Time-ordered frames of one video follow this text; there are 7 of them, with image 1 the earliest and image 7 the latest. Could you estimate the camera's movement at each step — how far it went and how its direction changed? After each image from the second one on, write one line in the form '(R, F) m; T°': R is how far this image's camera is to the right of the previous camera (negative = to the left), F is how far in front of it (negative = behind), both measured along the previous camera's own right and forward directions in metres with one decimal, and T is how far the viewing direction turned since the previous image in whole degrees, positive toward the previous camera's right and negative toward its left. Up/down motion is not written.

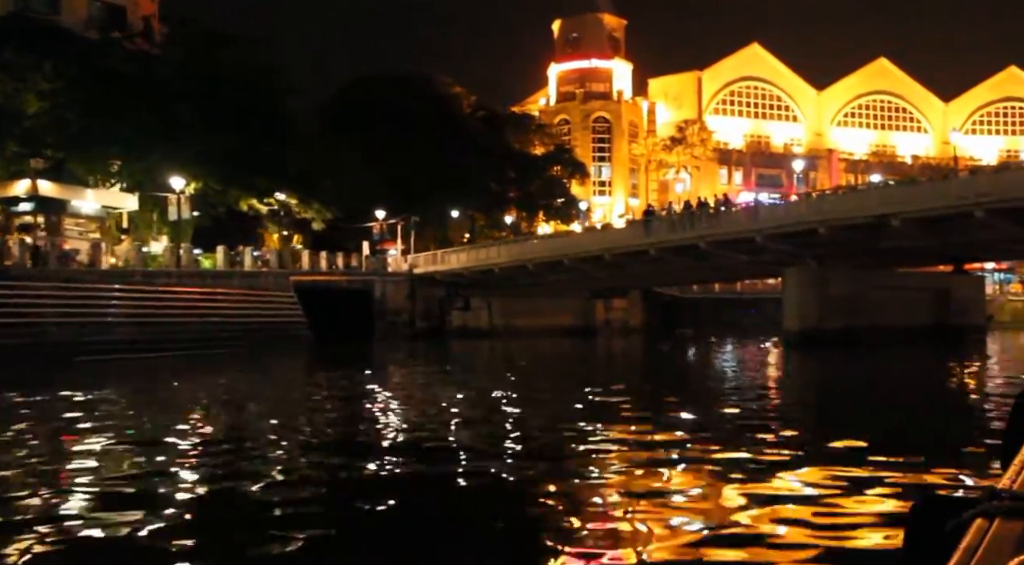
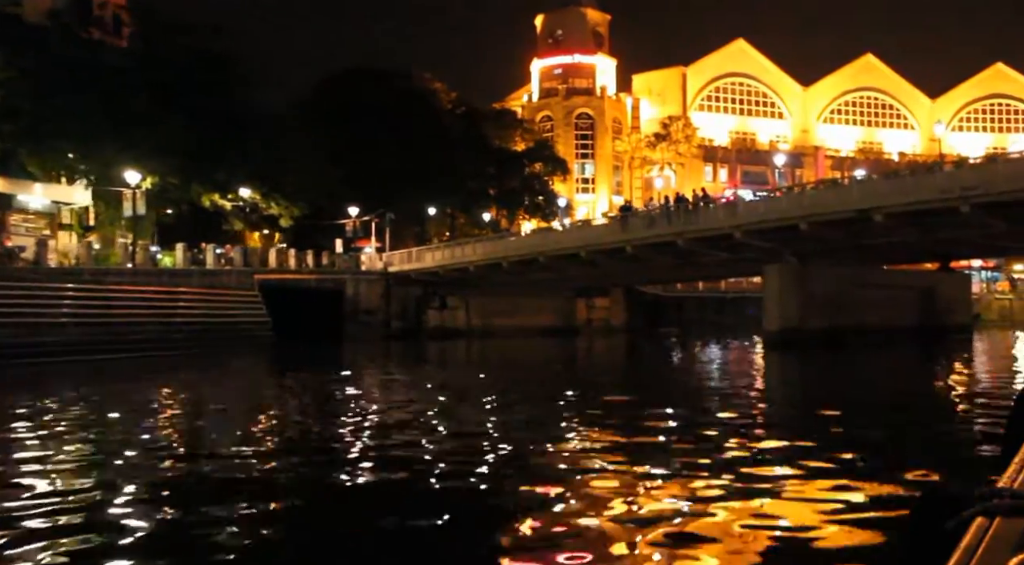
(+0.6, +1.3) m; +1°
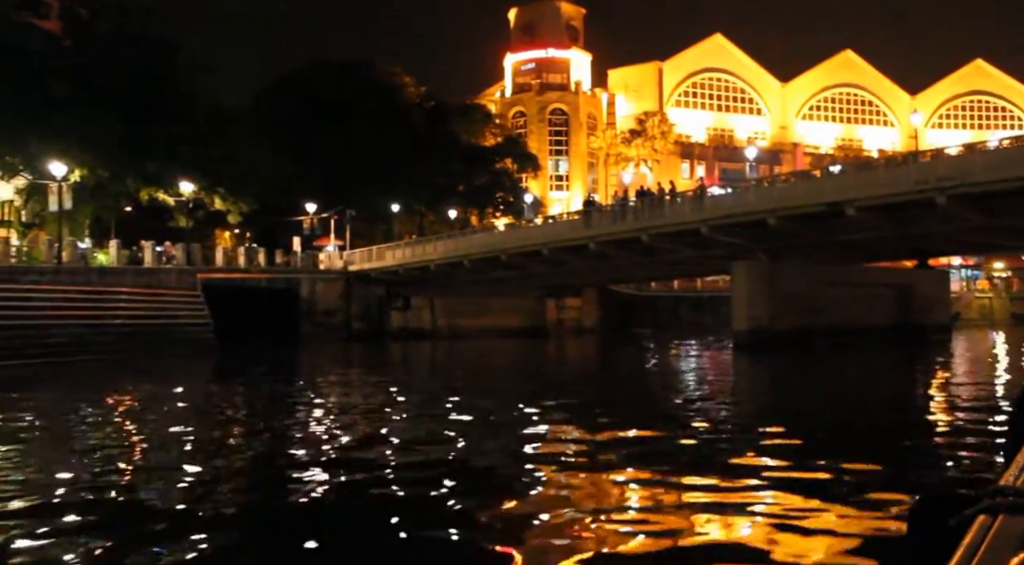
(+0.9, +1.9) m; +1°
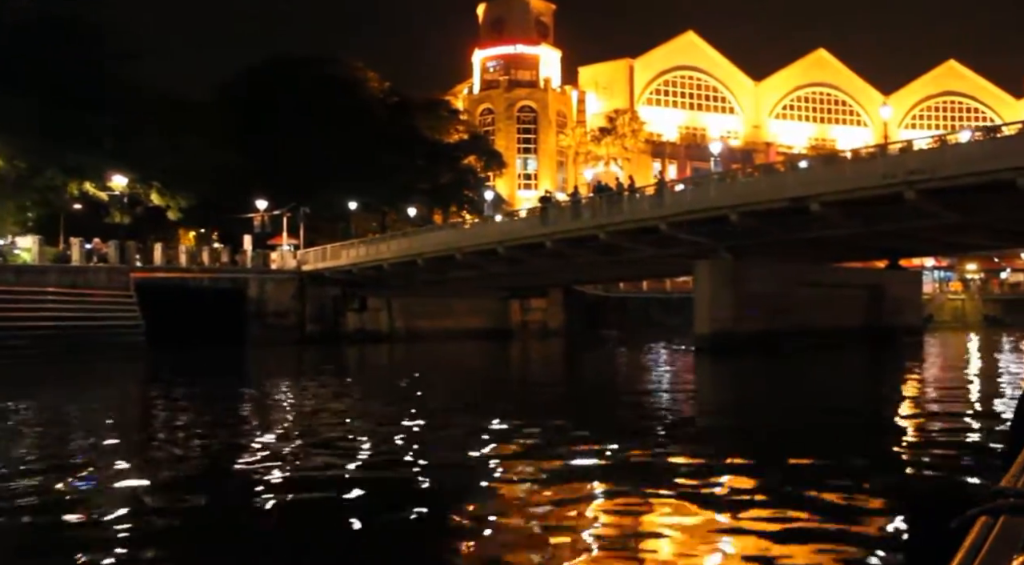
(+0.8, +1.8) m; +1°
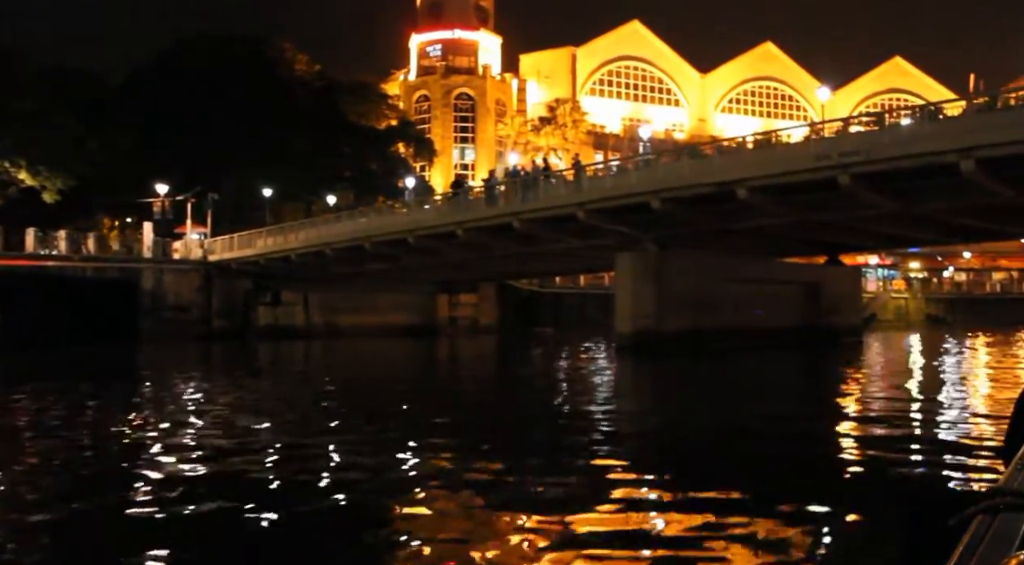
(+1.3, +2.9) m; +2°
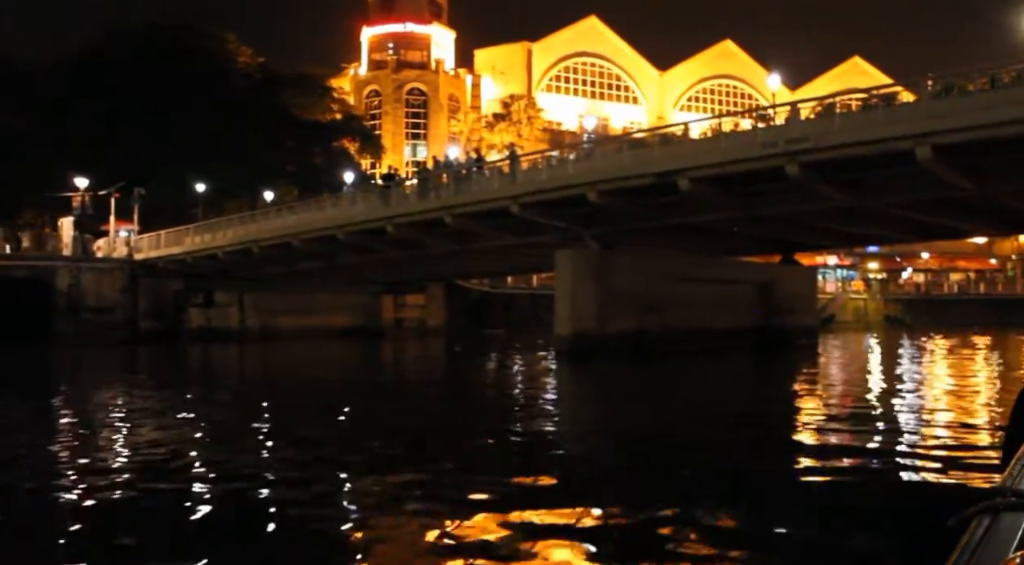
(+0.8, +2.0) m; +2°
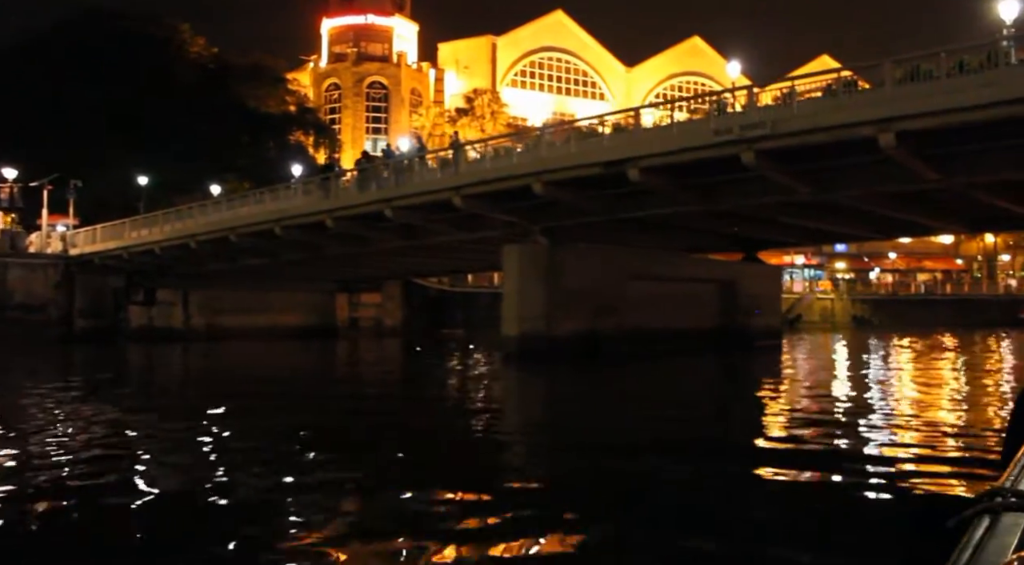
(+0.7, +1.7) m; +1°
